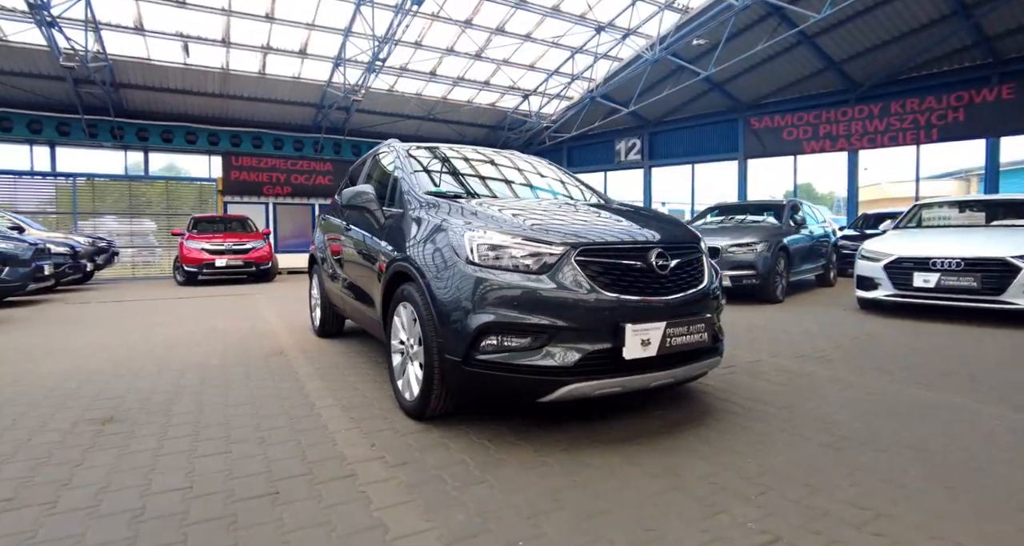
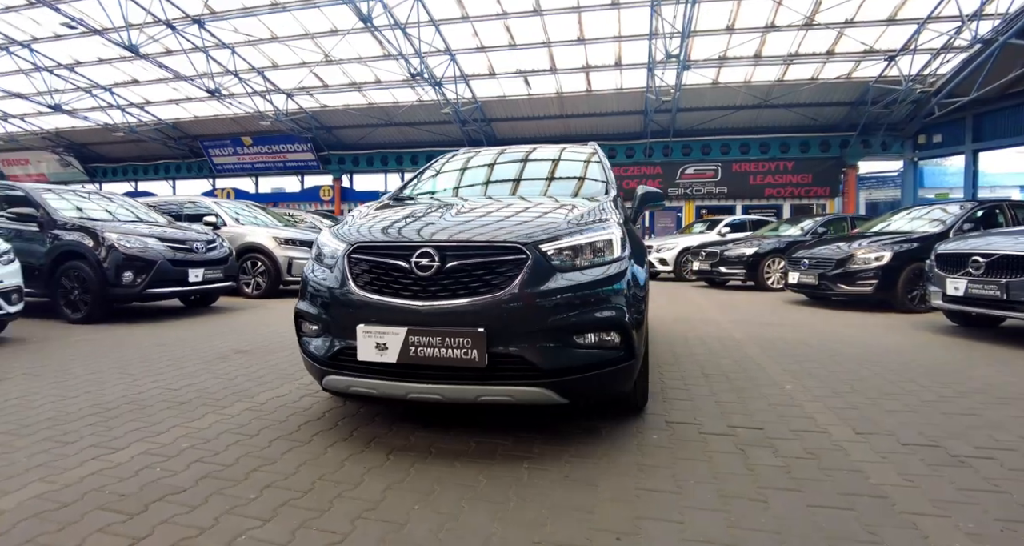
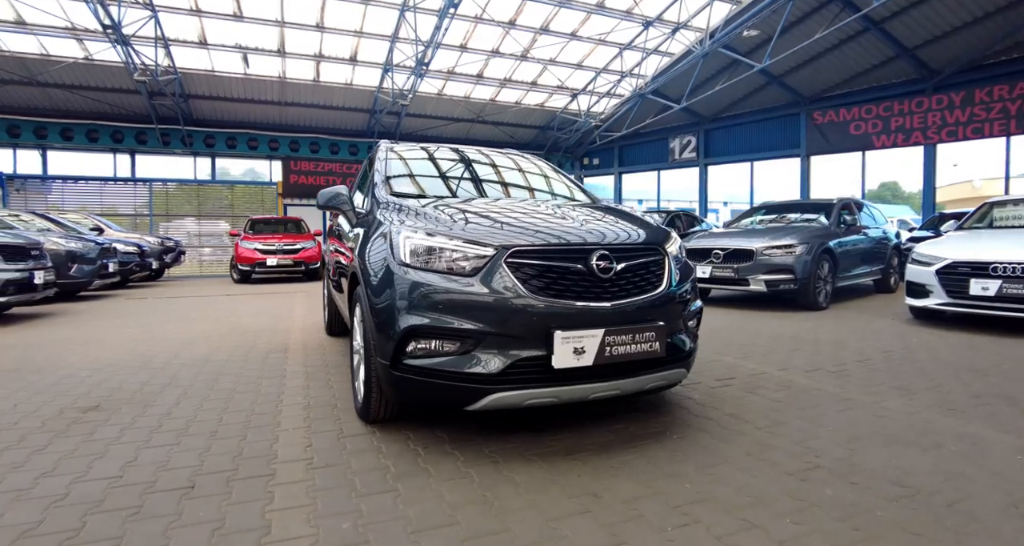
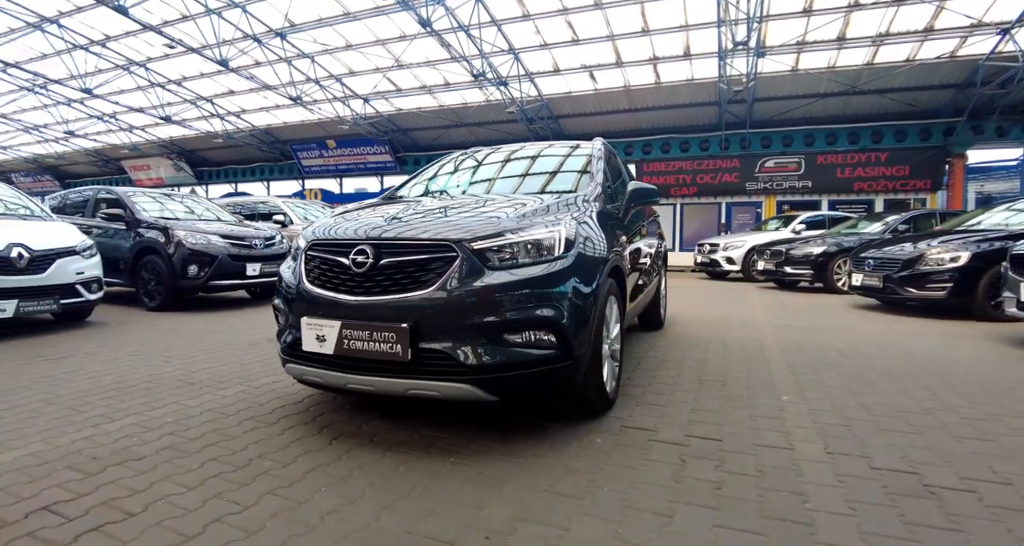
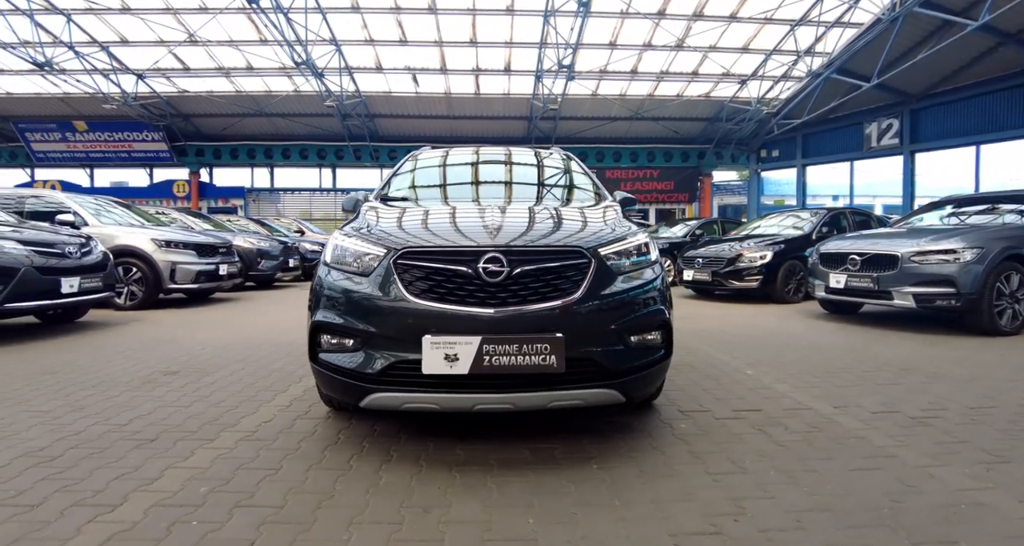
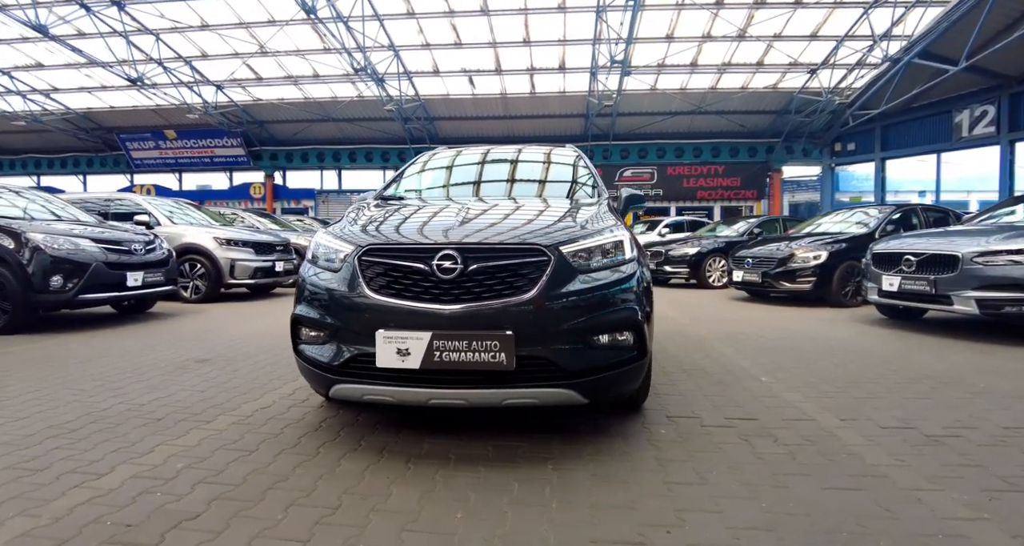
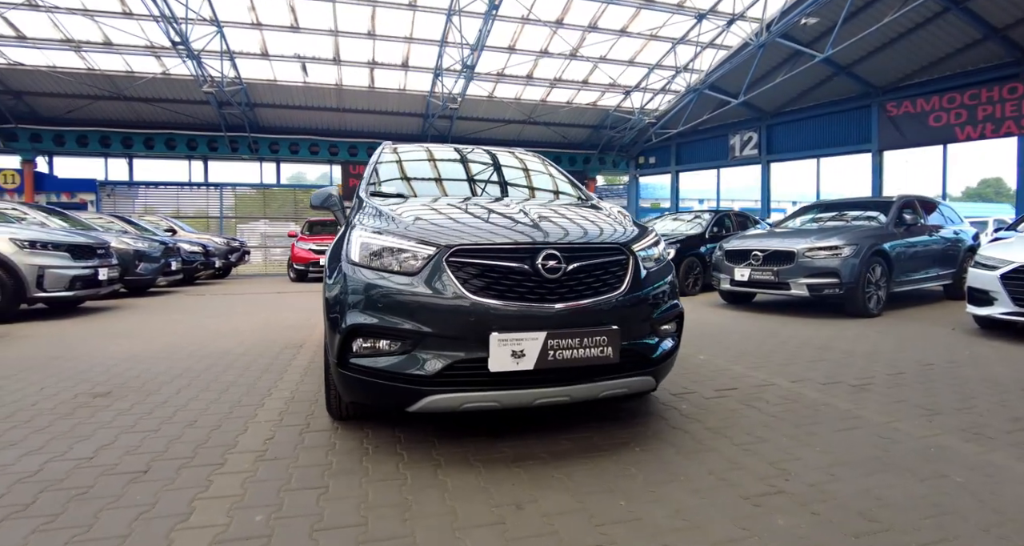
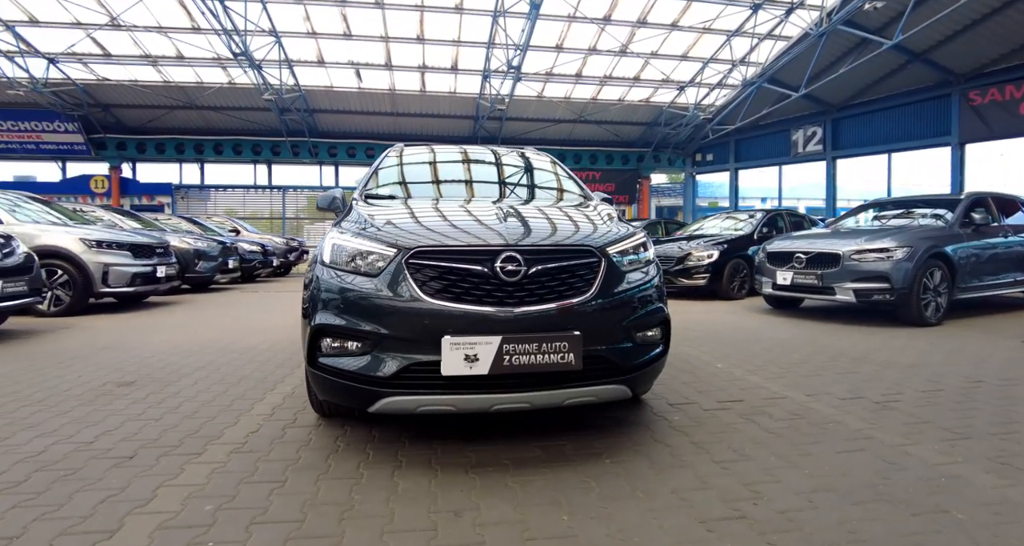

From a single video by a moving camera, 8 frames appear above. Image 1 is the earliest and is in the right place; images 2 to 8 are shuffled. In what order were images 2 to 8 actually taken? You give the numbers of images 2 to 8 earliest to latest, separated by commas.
3, 7, 8, 5, 6, 2, 4
